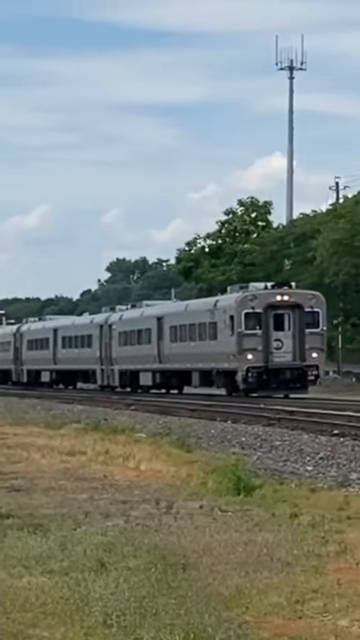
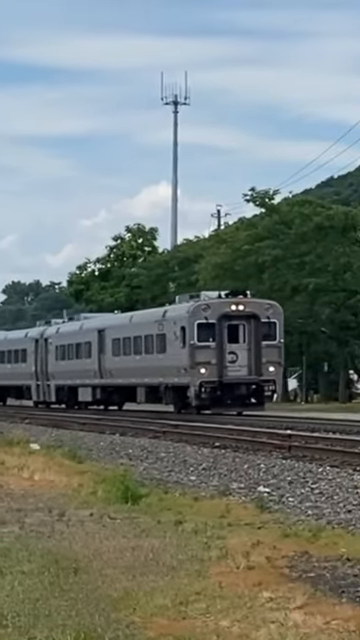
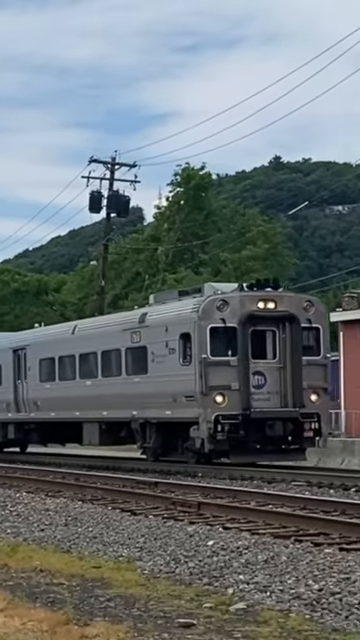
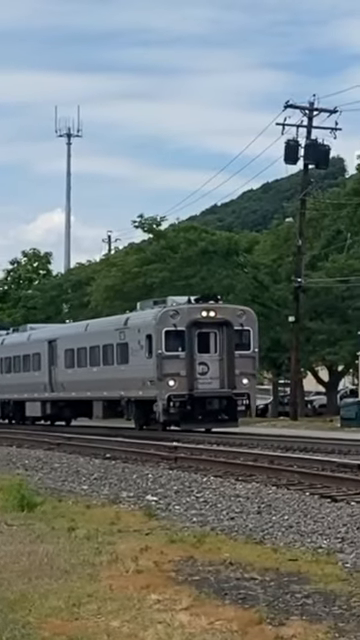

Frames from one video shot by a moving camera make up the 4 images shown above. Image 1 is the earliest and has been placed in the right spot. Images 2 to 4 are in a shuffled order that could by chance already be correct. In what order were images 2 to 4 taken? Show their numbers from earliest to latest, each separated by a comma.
2, 4, 3
